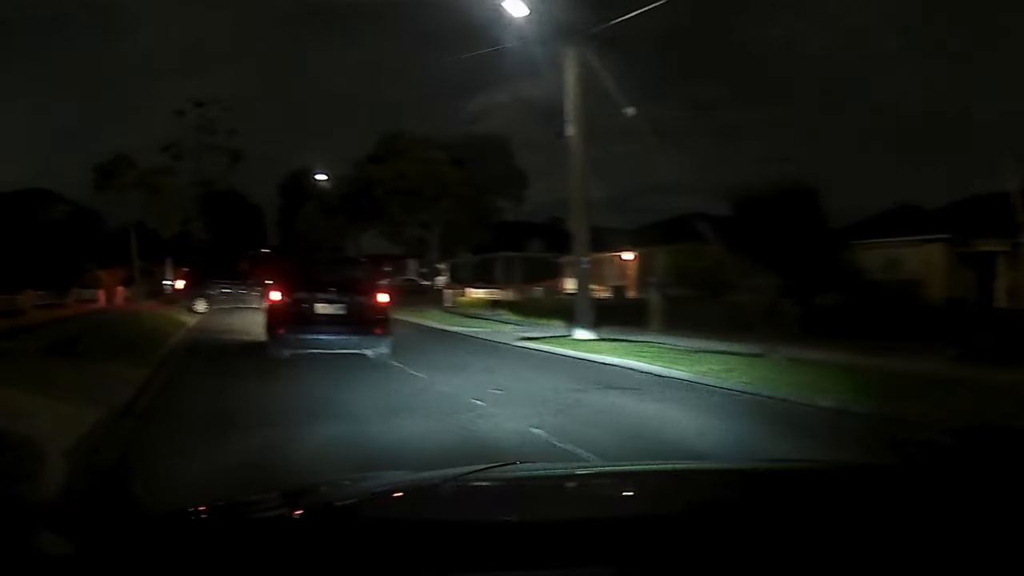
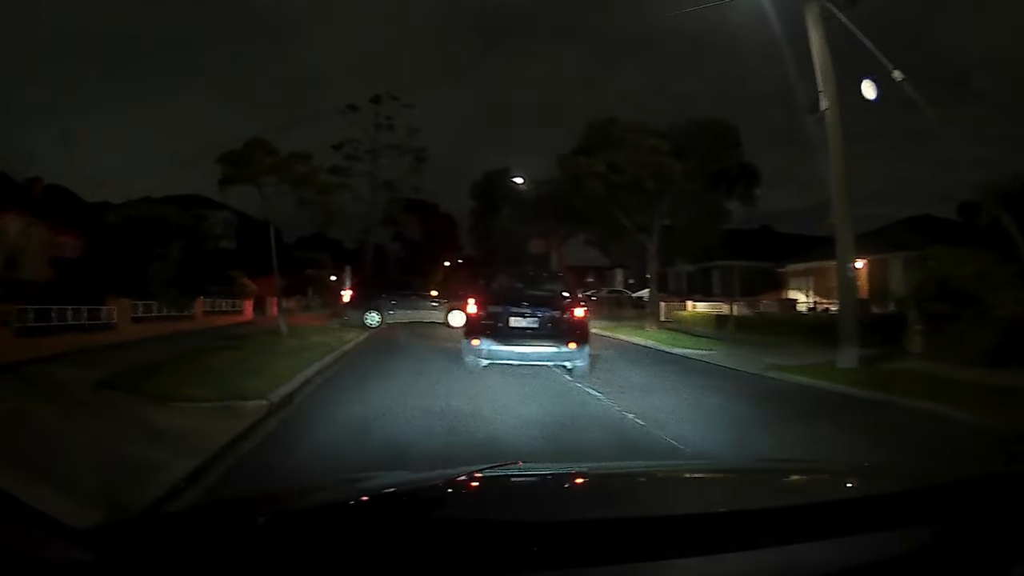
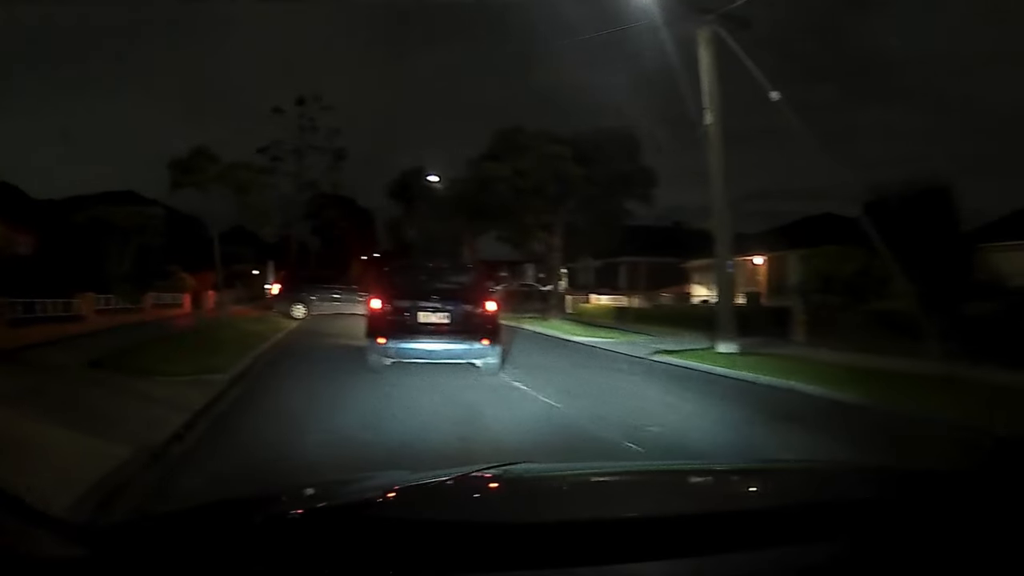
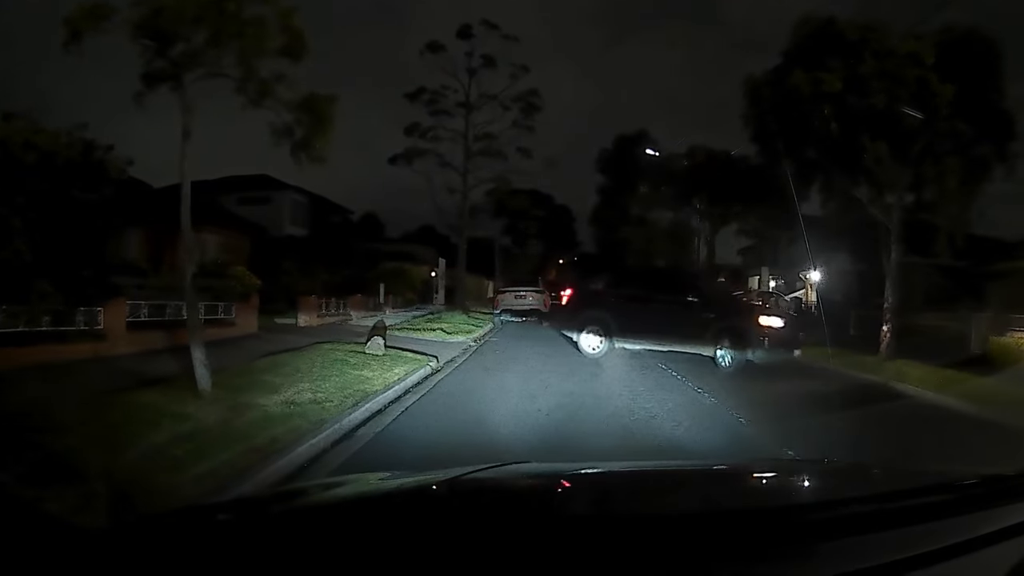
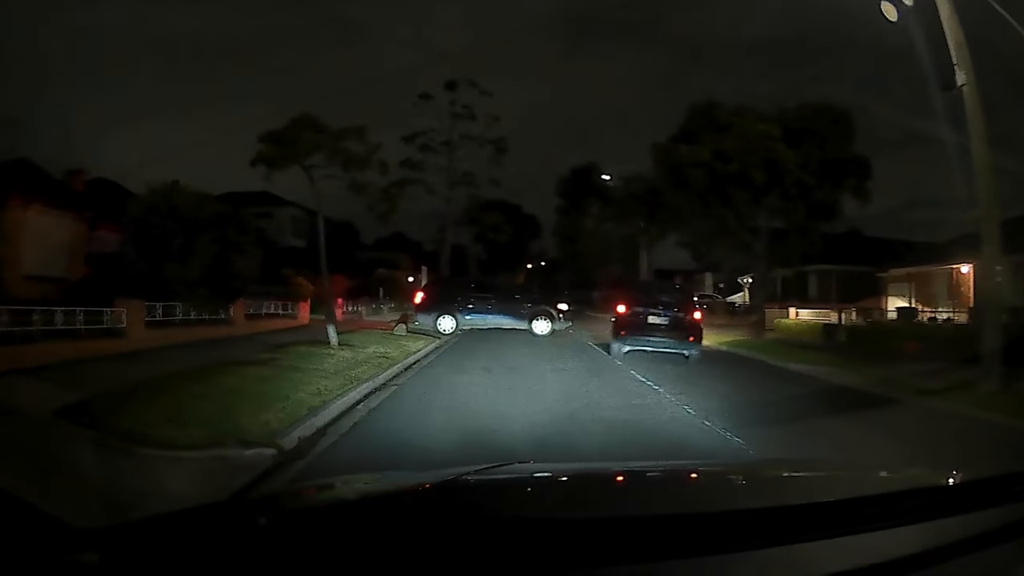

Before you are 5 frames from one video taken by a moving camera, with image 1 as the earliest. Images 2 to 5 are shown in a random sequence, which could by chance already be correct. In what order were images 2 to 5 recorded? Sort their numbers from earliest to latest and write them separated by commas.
3, 2, 5, 4
